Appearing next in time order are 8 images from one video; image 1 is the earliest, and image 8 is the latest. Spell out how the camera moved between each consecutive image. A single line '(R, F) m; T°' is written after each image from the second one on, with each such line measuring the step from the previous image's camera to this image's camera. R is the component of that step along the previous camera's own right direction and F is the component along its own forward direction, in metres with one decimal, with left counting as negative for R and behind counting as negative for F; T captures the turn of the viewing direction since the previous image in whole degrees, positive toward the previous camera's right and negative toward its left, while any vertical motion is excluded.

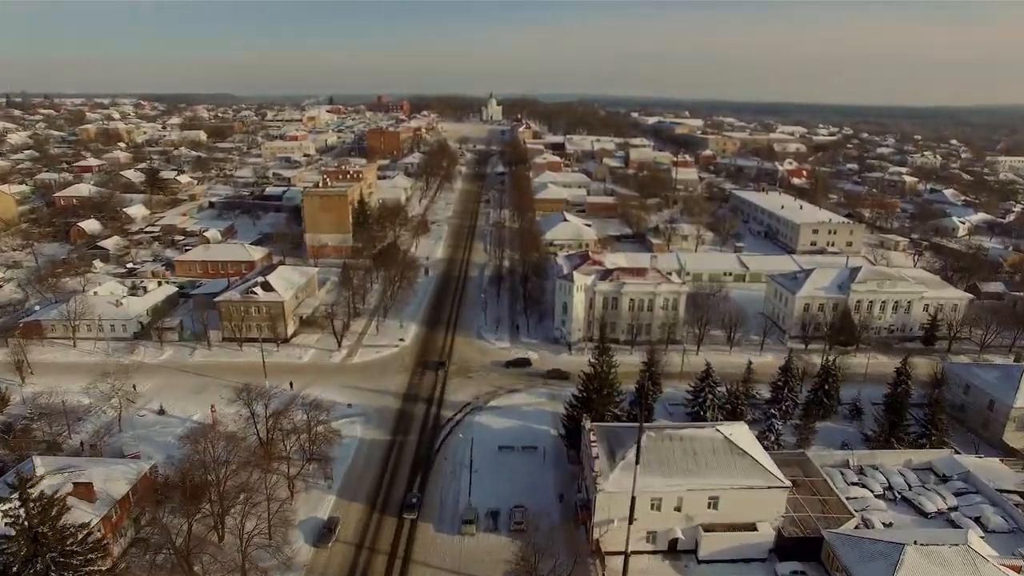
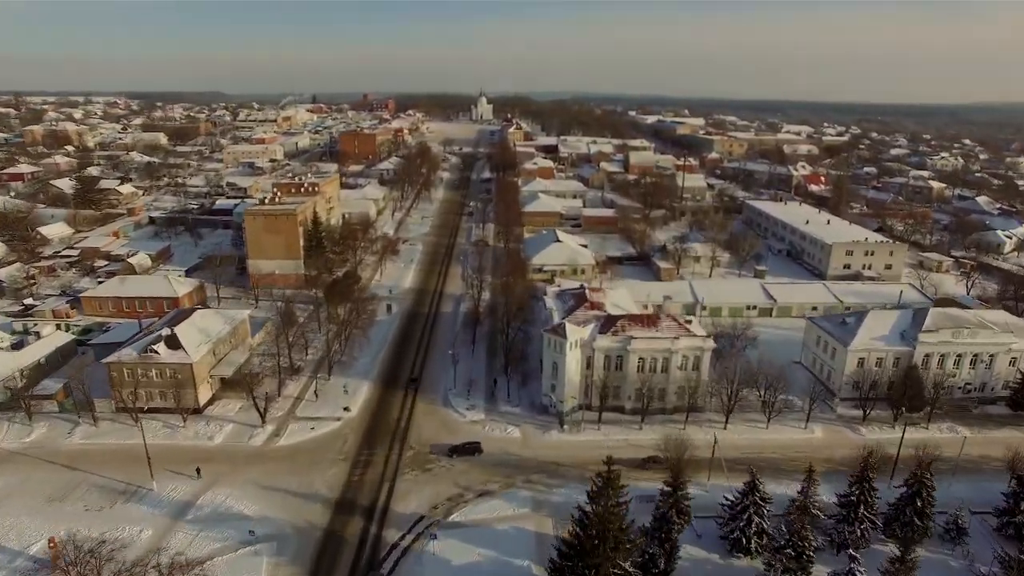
(+0.9, +7.9) m; 0°
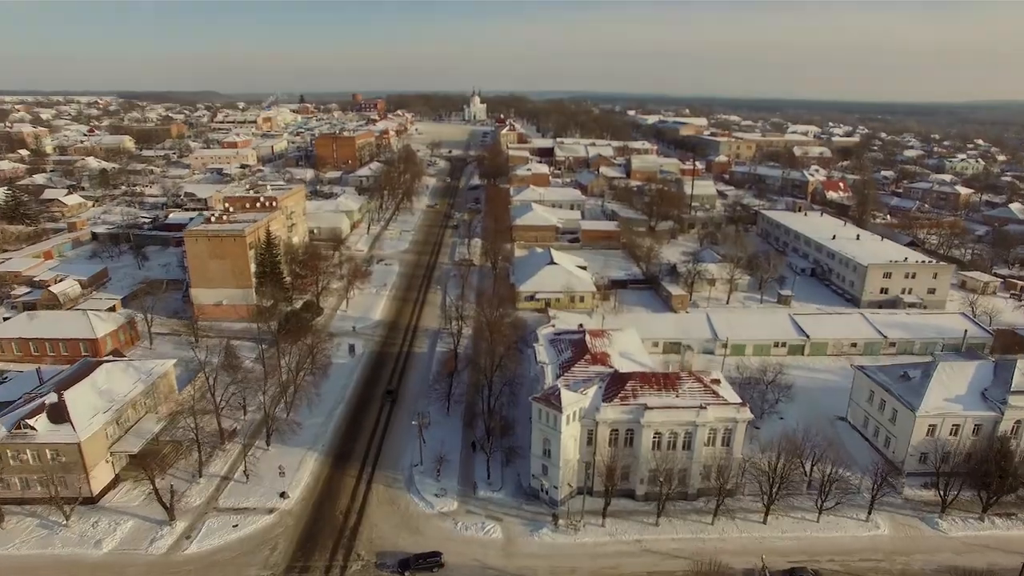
(+0.6, +6.1) m; 0°
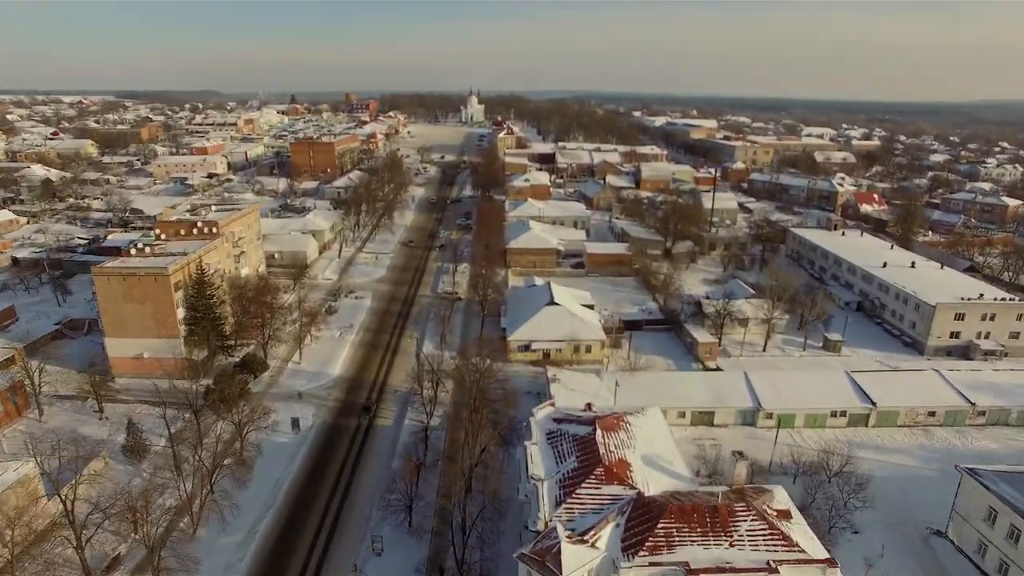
(+0.5, +7.1) m; 0°
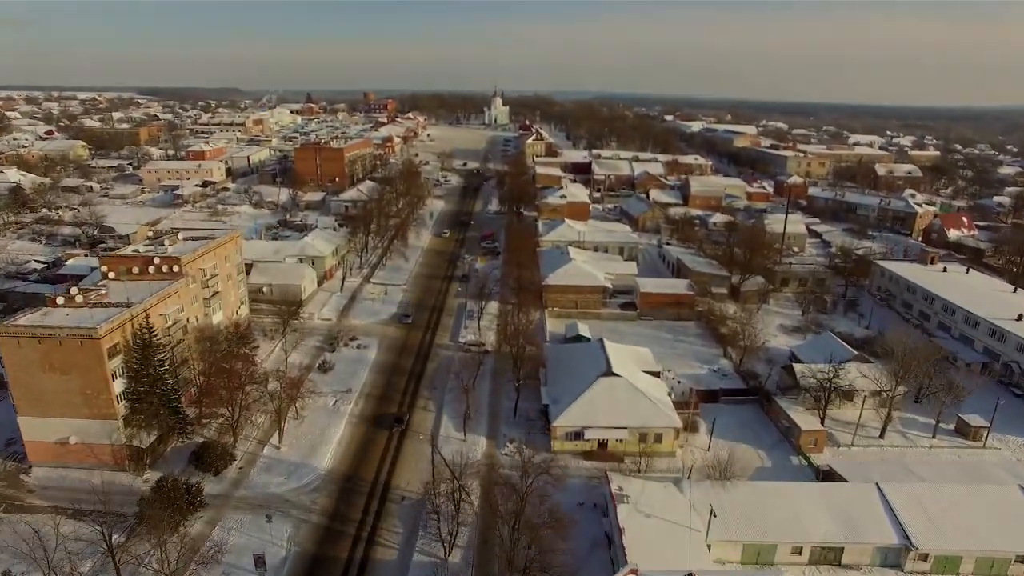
(-1.1, +7.6) m; -1°
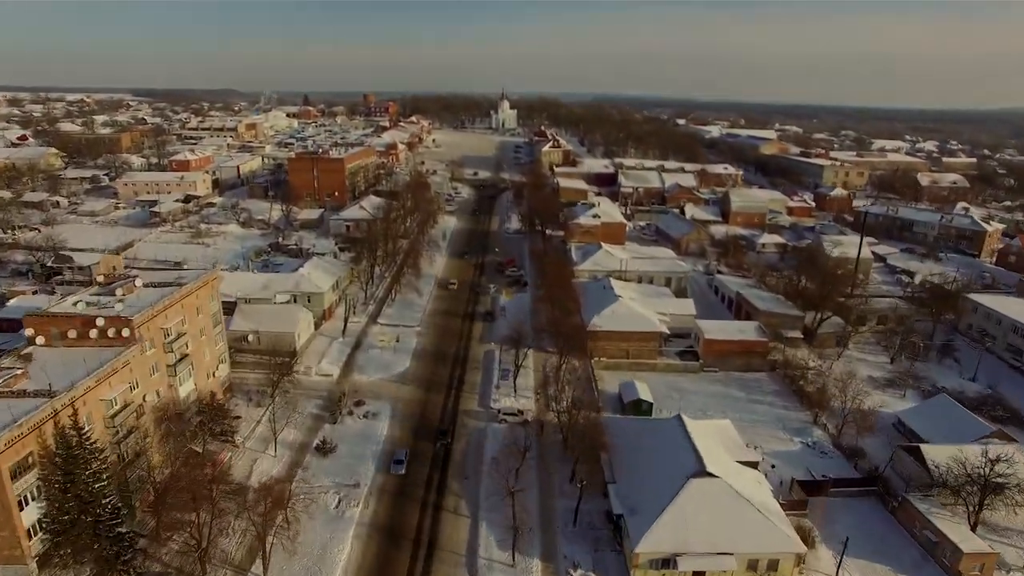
(-1.9, +6.2) m; 0°
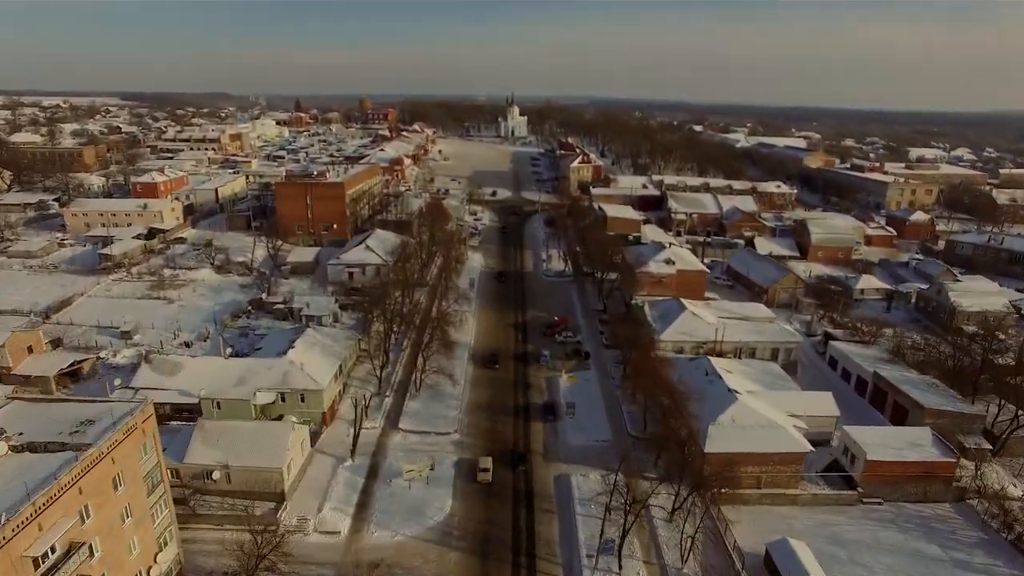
(-2.9, +9.2) m; +1°
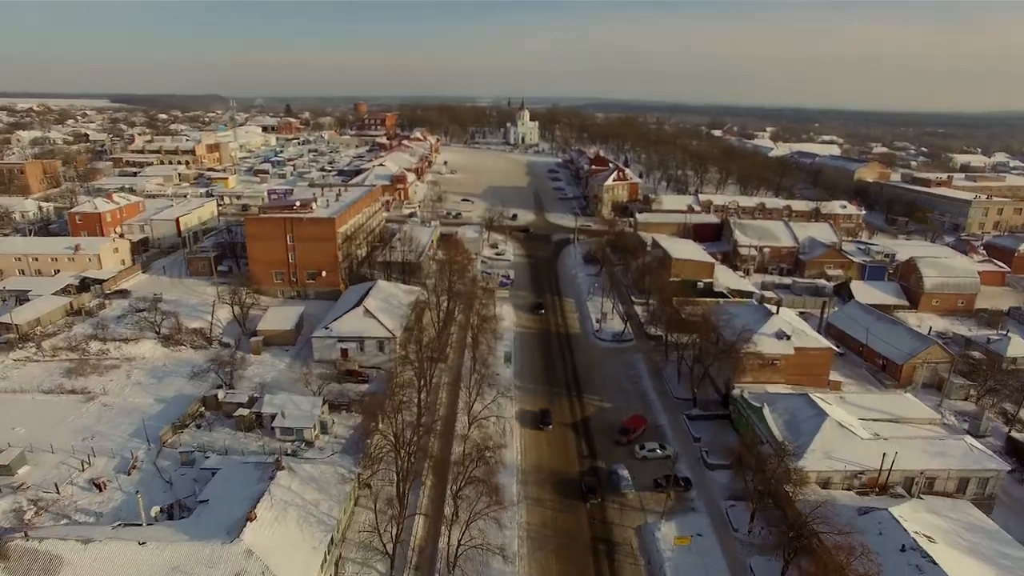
(-2.3, +9.3) m; 0°
